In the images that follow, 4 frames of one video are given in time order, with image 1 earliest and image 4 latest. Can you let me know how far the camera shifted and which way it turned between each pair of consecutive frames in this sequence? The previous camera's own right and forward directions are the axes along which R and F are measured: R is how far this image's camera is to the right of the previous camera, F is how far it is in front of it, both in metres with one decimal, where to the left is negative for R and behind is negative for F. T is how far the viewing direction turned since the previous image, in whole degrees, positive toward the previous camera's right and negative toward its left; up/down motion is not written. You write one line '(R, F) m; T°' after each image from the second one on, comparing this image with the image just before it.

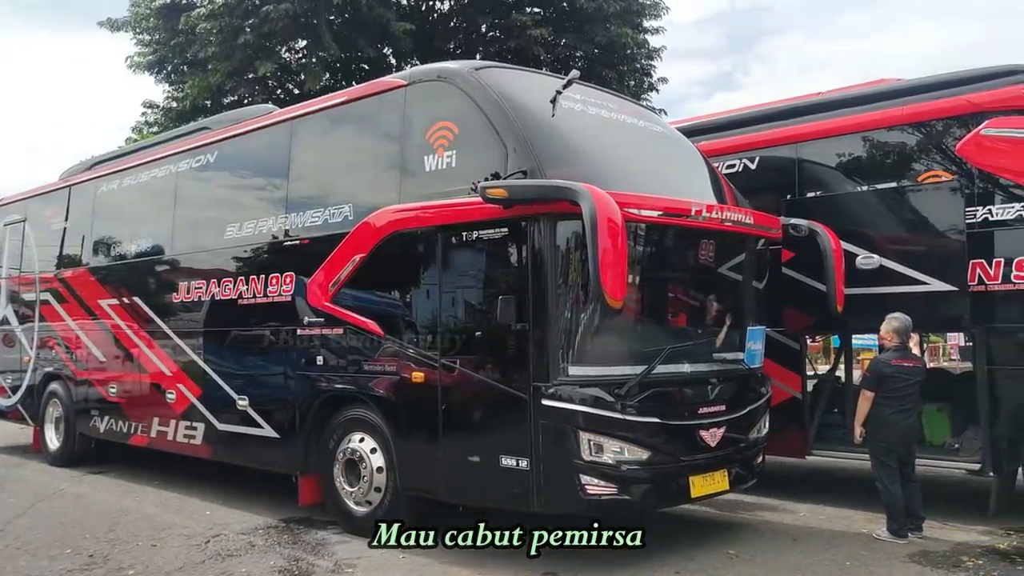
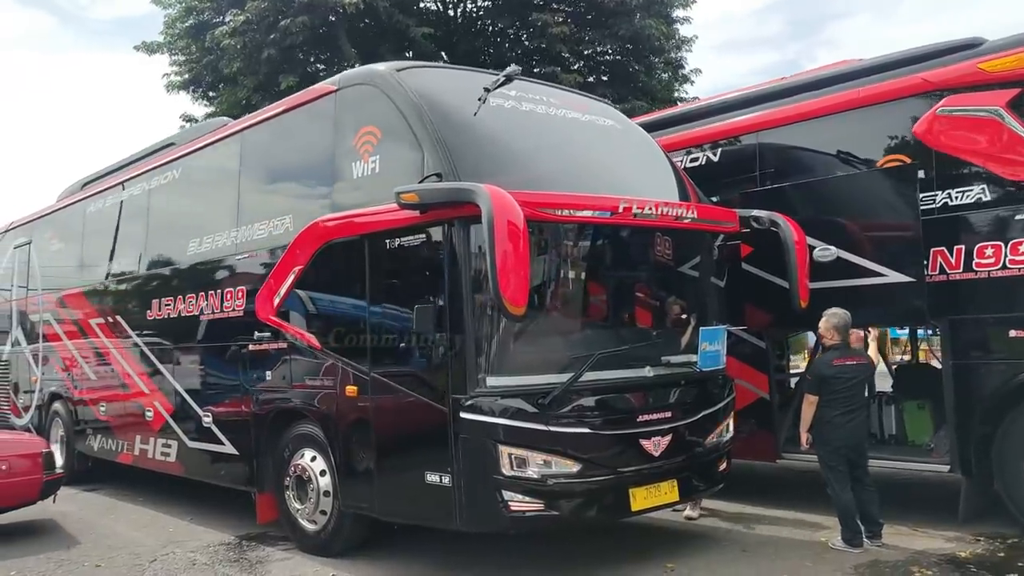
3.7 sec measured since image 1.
(+0.8, +0.3) m; -5°
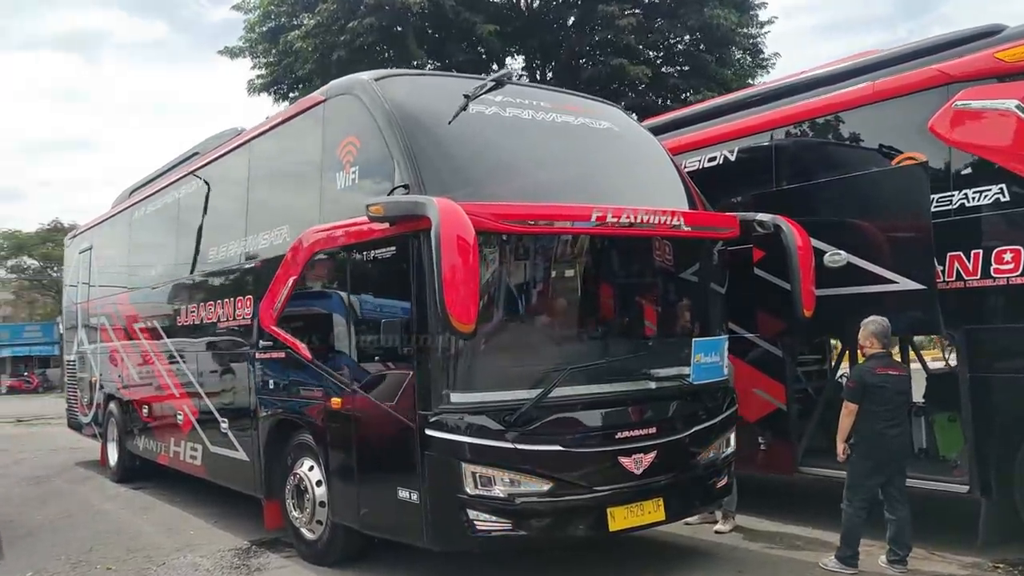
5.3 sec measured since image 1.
(+0.7, +0.2) m; -6°
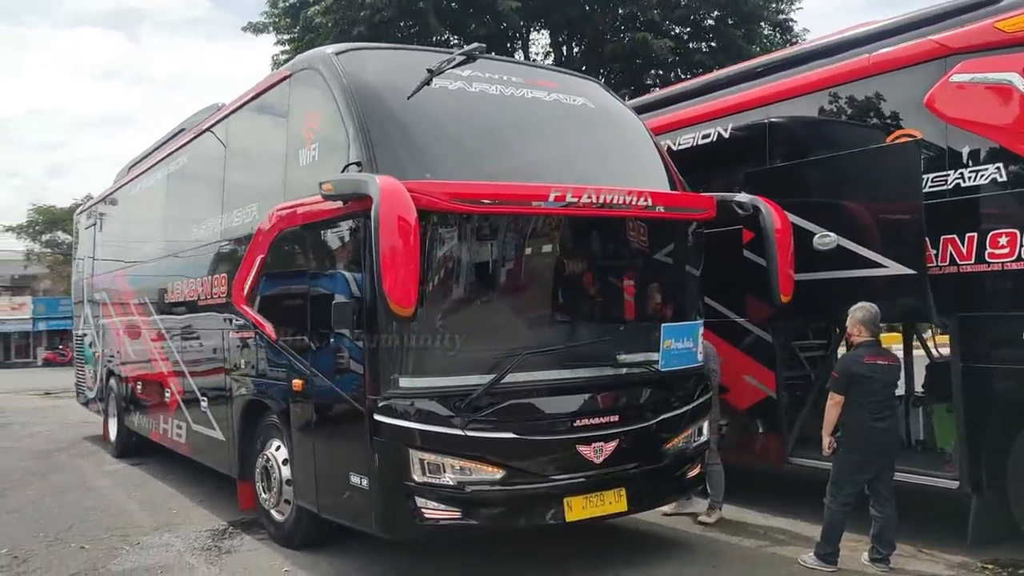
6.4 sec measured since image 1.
(+0.4, +0.2) m; -3°
